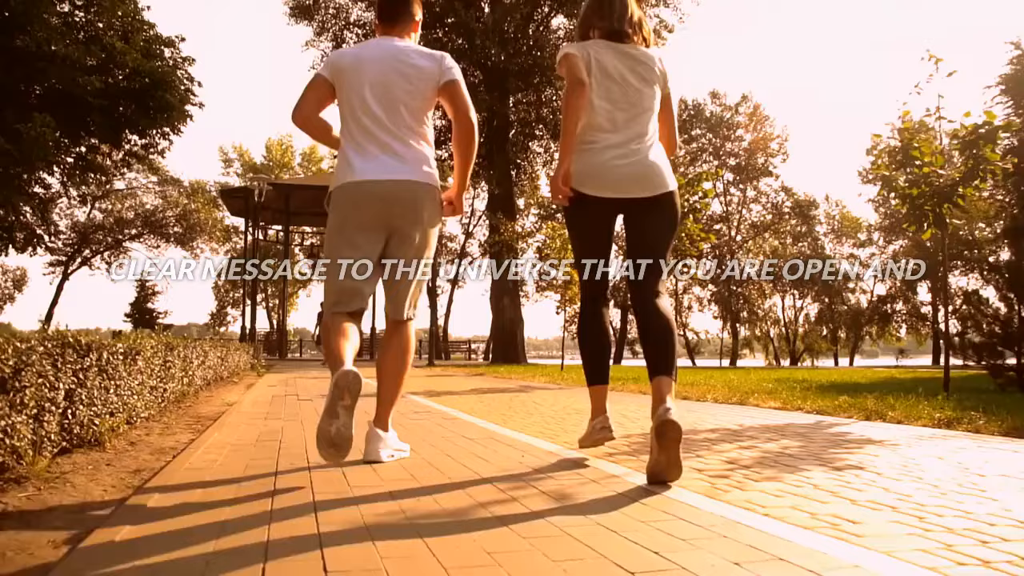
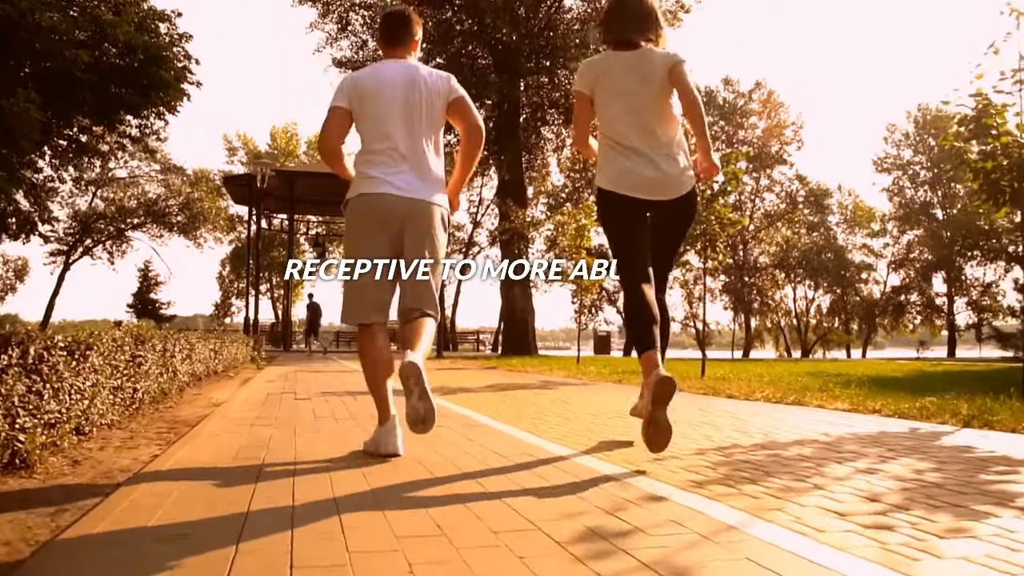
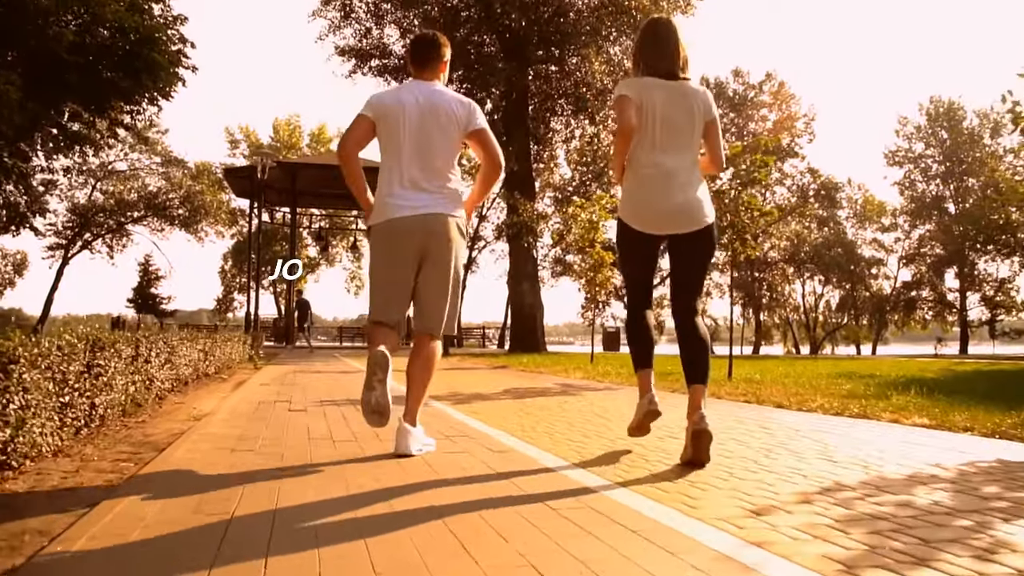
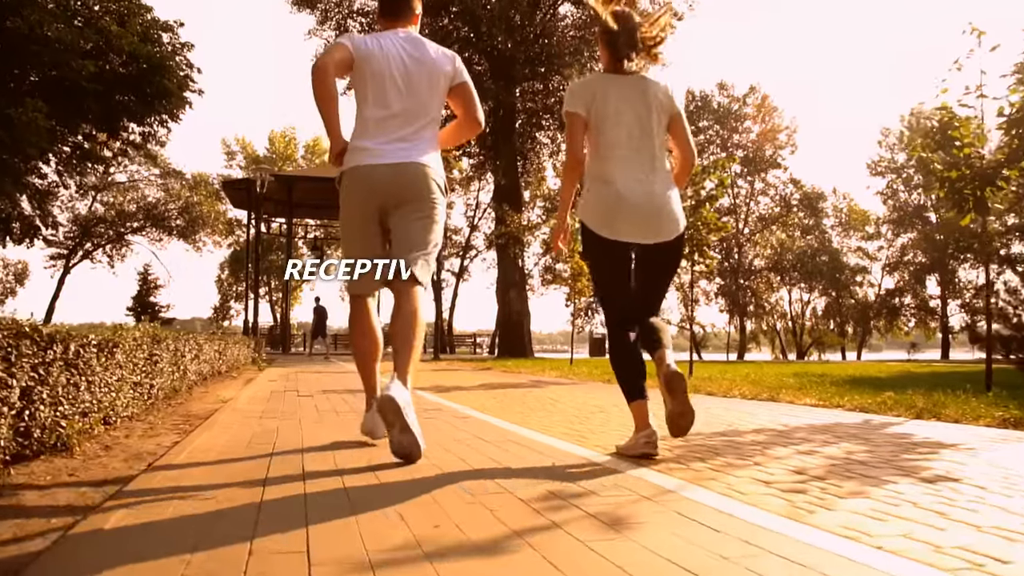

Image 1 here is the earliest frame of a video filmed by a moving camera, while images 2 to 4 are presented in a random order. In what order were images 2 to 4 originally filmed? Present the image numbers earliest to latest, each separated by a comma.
4, 2, 3
